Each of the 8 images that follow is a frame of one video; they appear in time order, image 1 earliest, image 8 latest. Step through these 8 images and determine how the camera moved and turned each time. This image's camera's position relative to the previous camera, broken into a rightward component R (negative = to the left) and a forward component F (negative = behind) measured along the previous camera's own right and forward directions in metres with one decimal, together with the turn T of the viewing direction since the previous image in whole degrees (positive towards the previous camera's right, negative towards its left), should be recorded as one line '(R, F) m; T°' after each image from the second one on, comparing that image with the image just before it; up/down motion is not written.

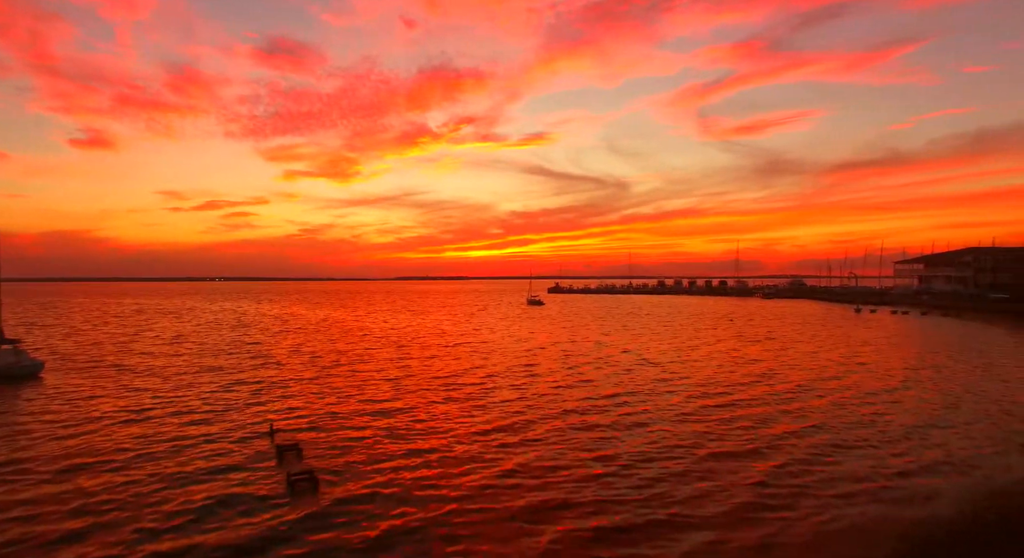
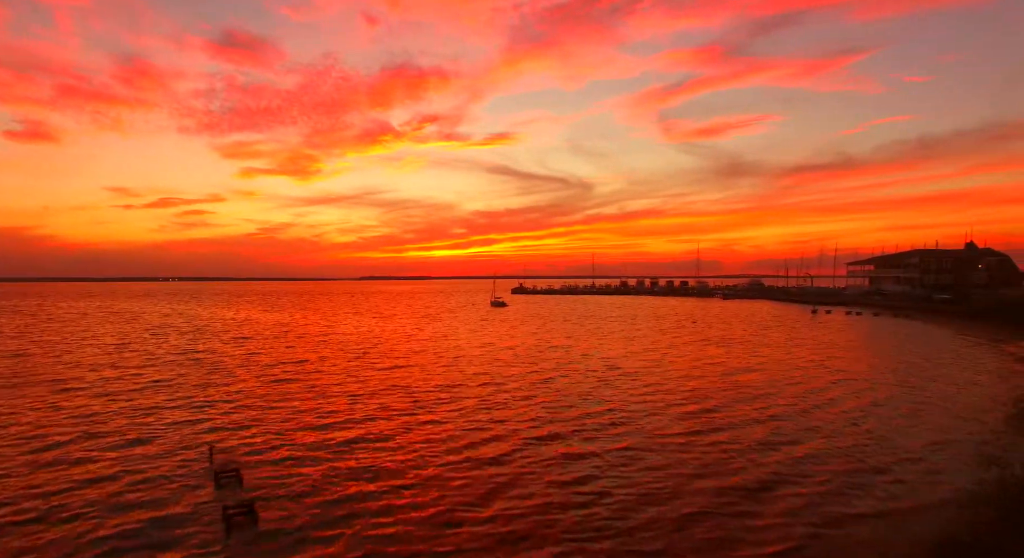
(-0.1, +0.8) m; +4°
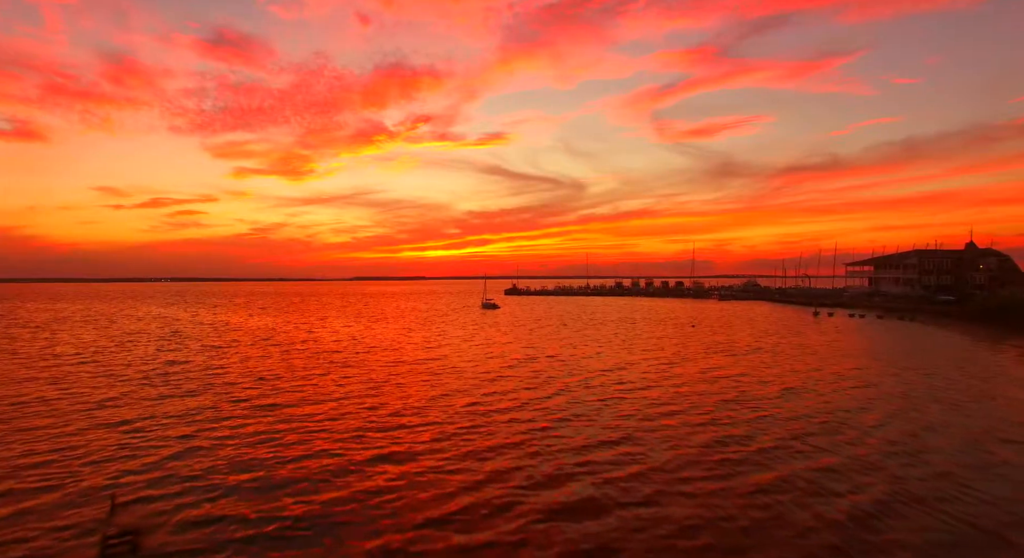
(-0.1, +2.7) m; +1°
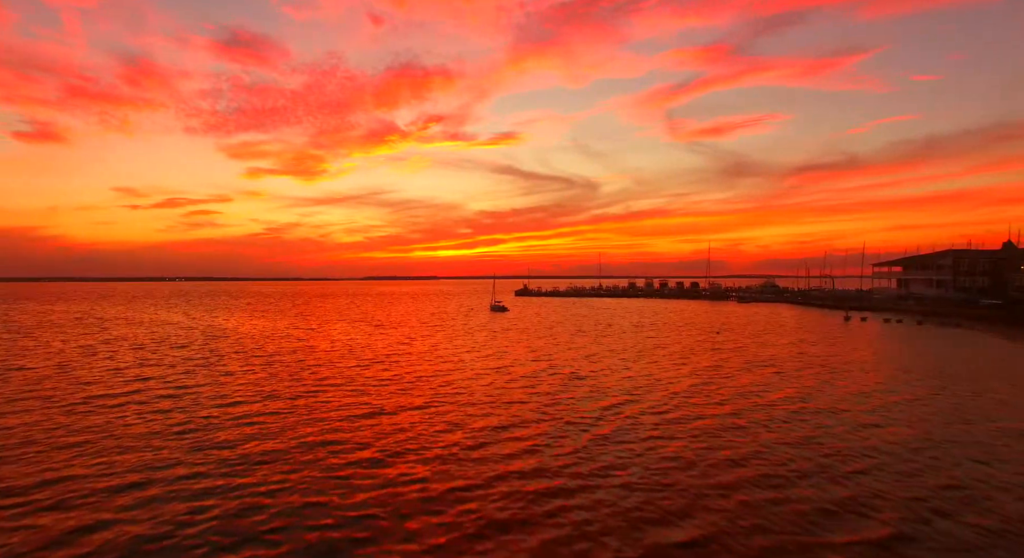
(+0.1, +4.2) m; -1°
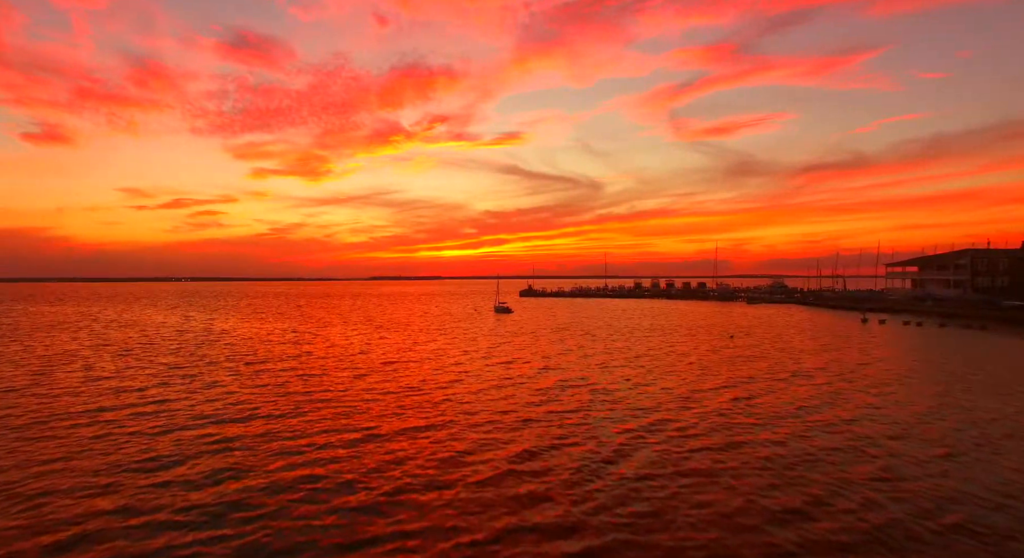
(-0.1, +2.4) m; 0°
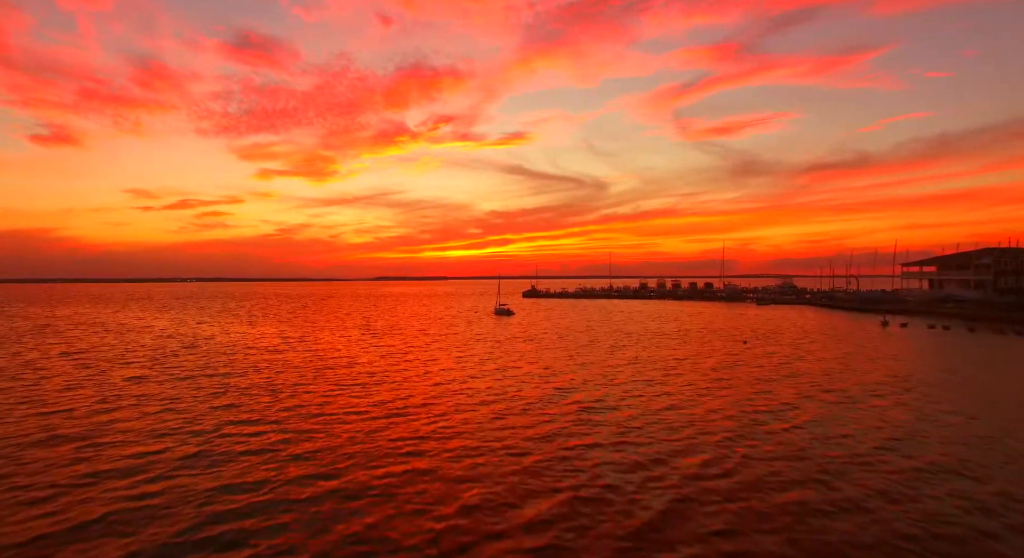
(+0.6, +3.7) m; -1°
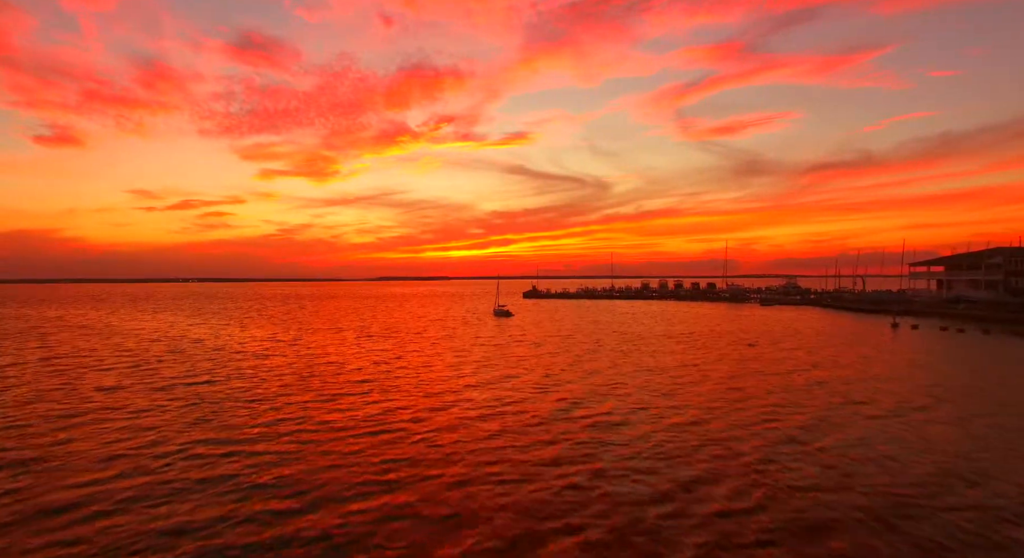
(+0.4, +2.0) m; 0°
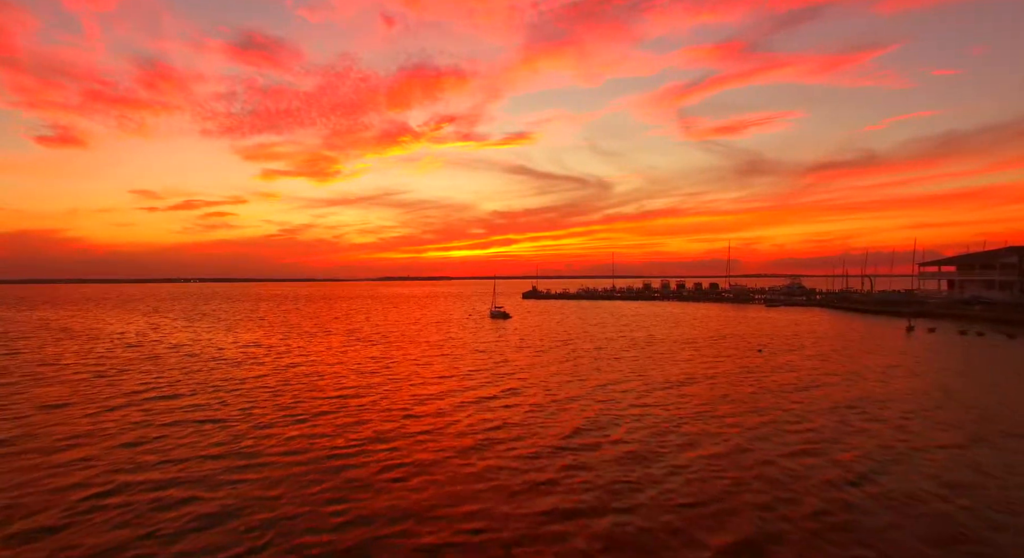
(+0.6, +3.0) m; 0°
